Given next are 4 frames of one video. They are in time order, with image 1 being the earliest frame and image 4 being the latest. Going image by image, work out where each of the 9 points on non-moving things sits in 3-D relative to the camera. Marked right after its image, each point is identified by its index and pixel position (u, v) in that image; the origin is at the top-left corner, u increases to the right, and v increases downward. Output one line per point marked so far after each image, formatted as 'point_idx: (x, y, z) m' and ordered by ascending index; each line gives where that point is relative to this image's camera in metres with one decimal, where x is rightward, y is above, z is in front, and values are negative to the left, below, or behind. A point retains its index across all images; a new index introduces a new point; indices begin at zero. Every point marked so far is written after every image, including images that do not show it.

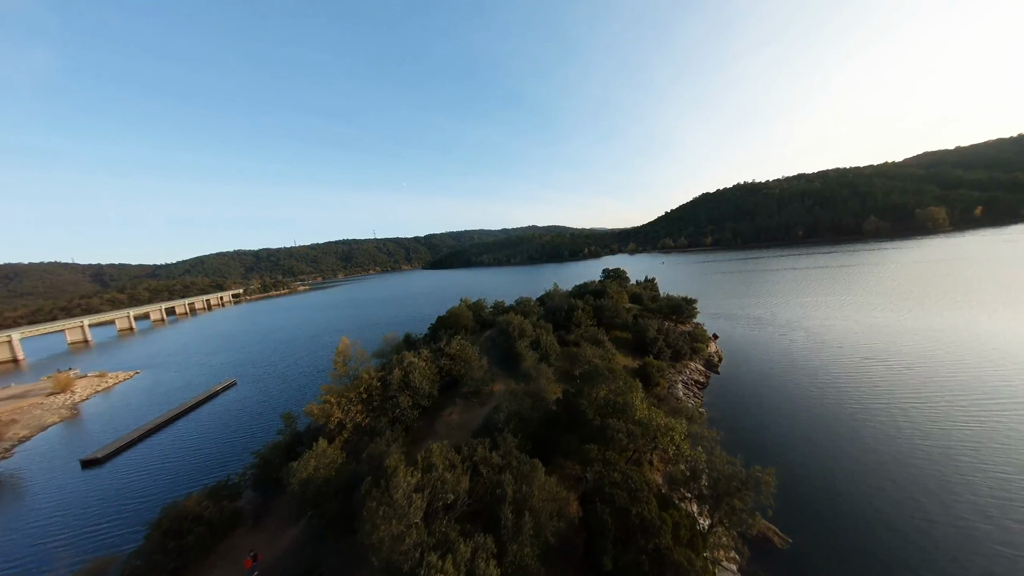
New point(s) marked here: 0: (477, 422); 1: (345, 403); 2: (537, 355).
0: (-1.3, -5.2, +14.0) m
1: (-5.7, -3.9, +12.5) m
2: (+1.2, -3.4, +18.3) m
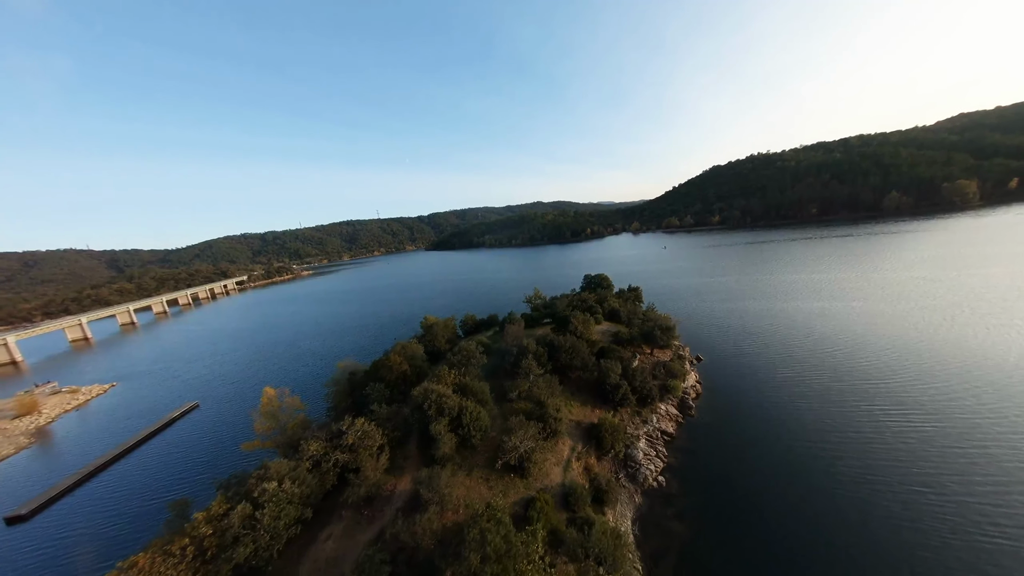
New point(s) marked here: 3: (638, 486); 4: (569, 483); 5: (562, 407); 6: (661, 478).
0: (-5.1, -8.6, +11.5) m
1: (-9.6, -7.5, +10.0) m
2: (-2.5, -6.4, +15.5) m
3: (+6.3, -9.9, +18.2) m
4: (+2.5, -8.6, +16.1) m
5: (+2.7, -6.4, +19.8) m
6: (+7.6, -9.6, +18.5) m
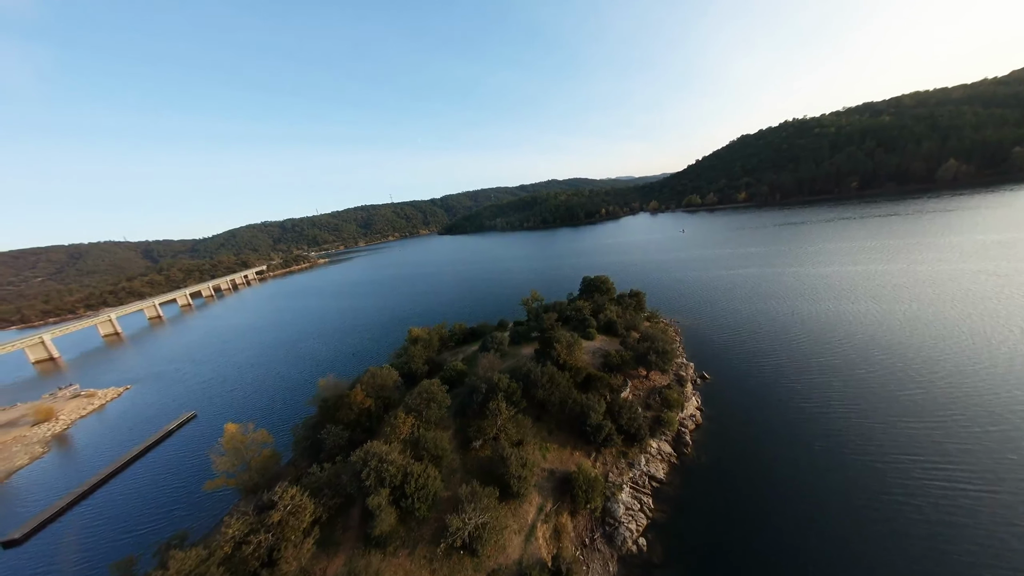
0: (-7.3, -11.0, +10.1) m
1: (-11.9, -10.1, +8.8) m
2: (-4.4, -8.5, +13.8) m
3: (+4.6, -11.6, +16.1) m
4: (+0.6, -10.6, +14.2) m
5: (+1.0, -8.1, +17.7) m
6: (+5.8, -11.3, +16.3) m
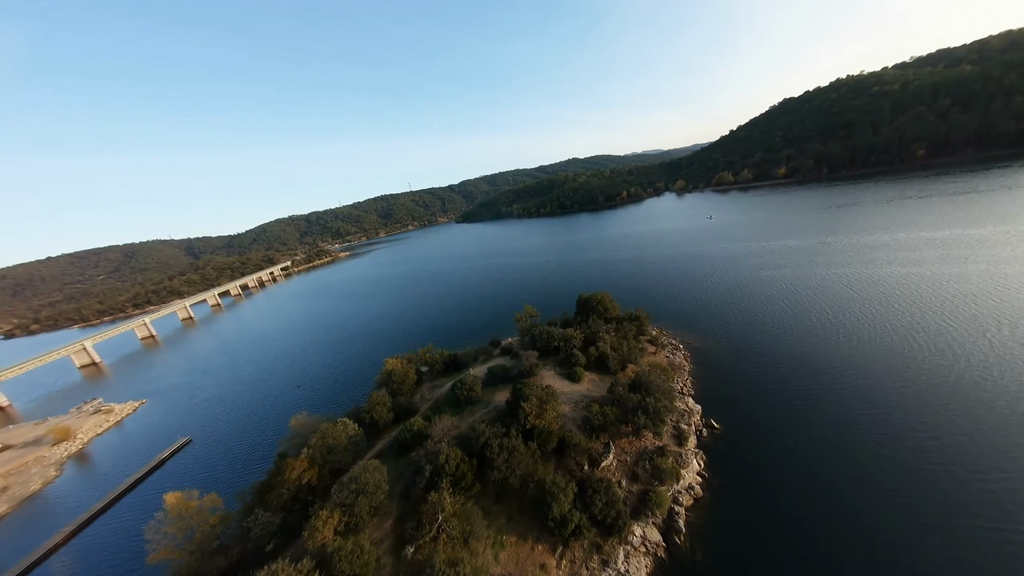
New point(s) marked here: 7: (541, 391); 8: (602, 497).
0: (-10.2, -14.6, +8.0) m
1: (-14.9, -13.9, +7.1) m
2: (-7.1, -11.8, +11.3) m
3: (+2.2, -14.5, +13.0) m
4: (-2.0, -13.7, +11.4) m
5: (-1.4, -11.0, +14.7) m
6: (+3.4, -14.1, +13.1) m
7: (+1.5, -5.8, +19.9) m
8: (+4.2, -9.5, +16.7) m
